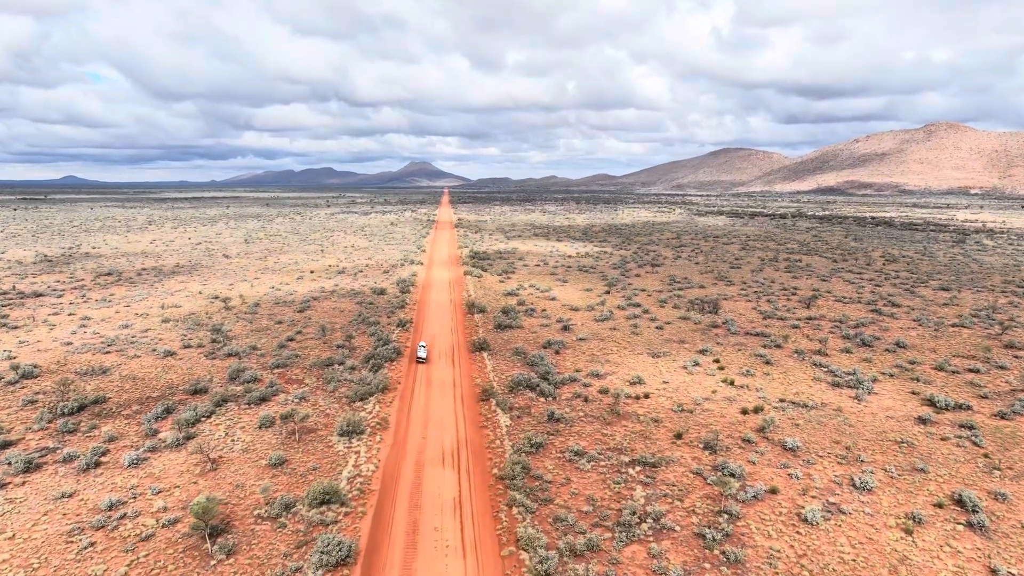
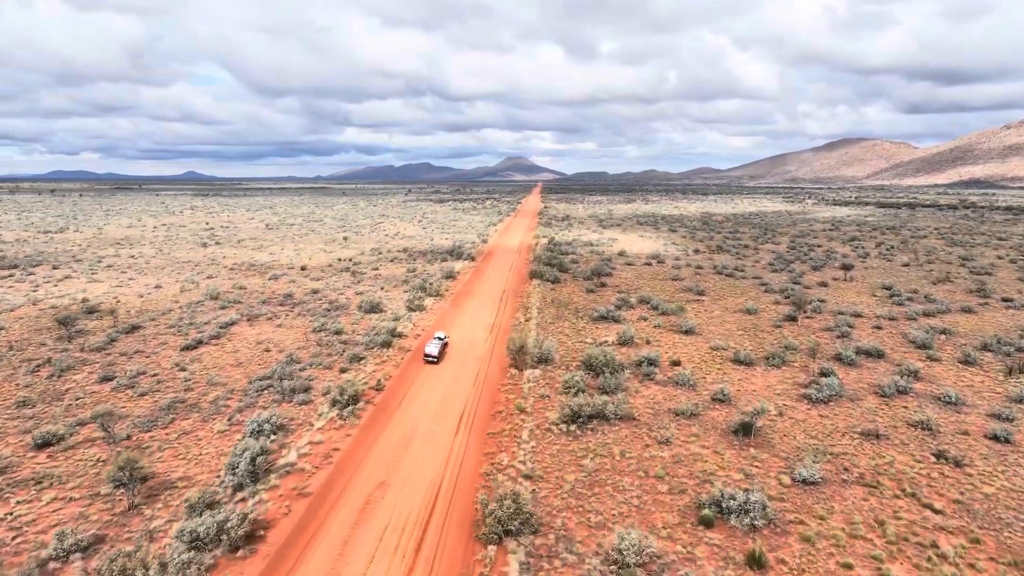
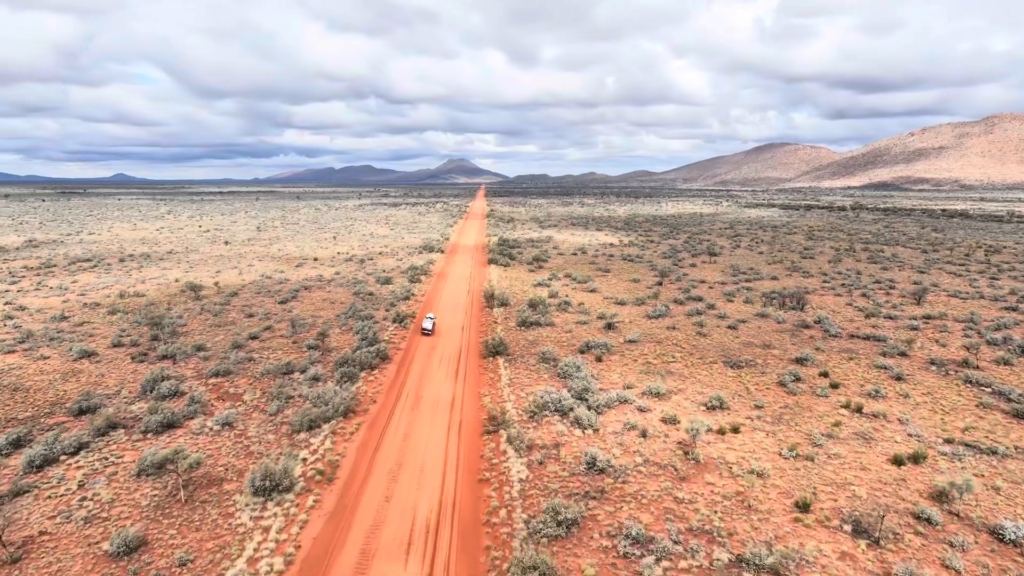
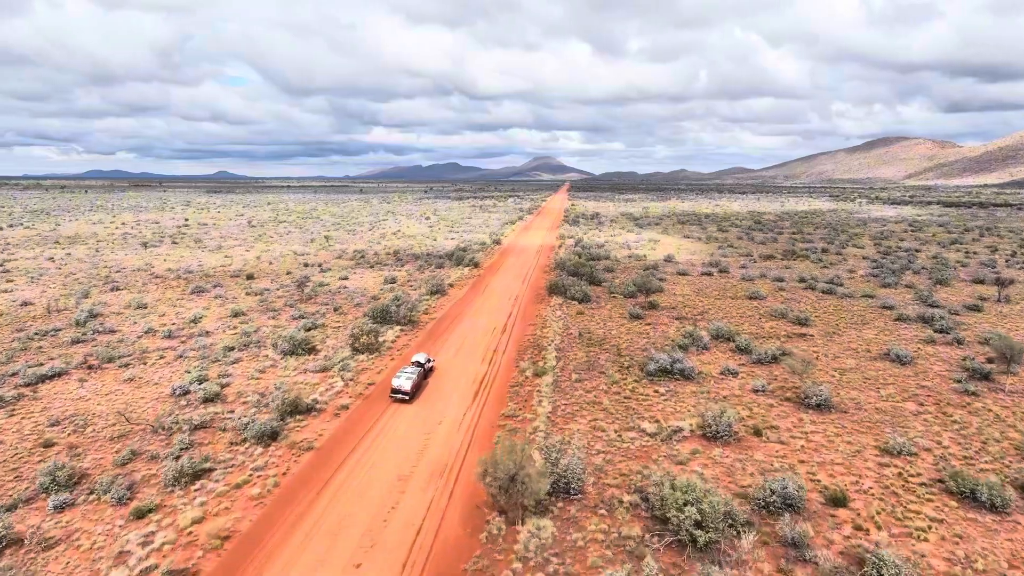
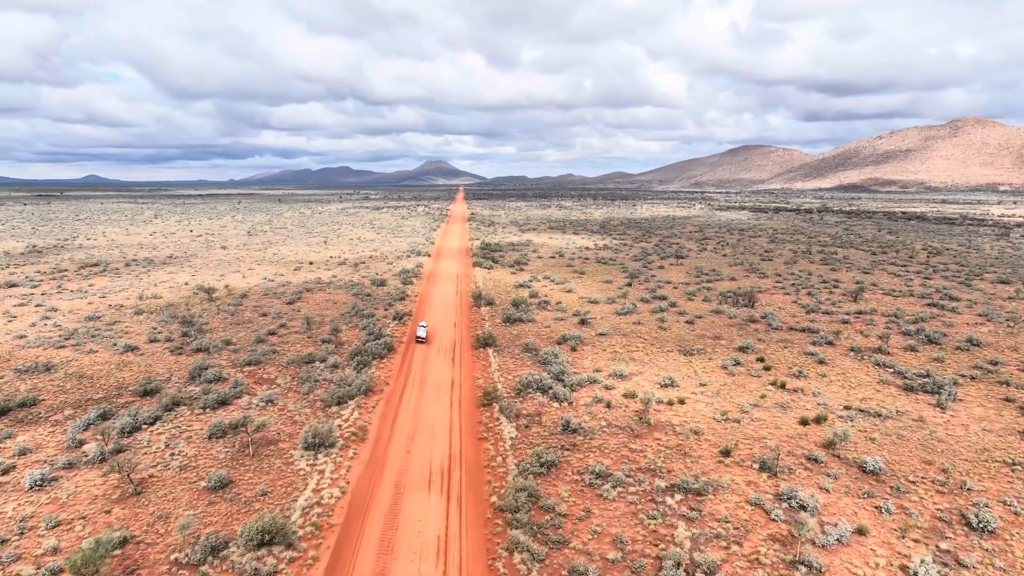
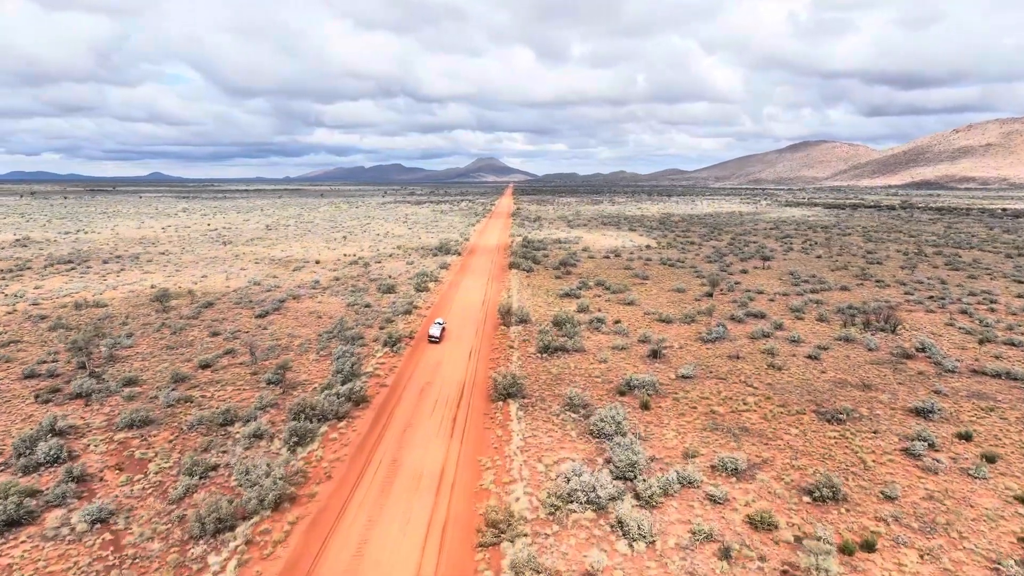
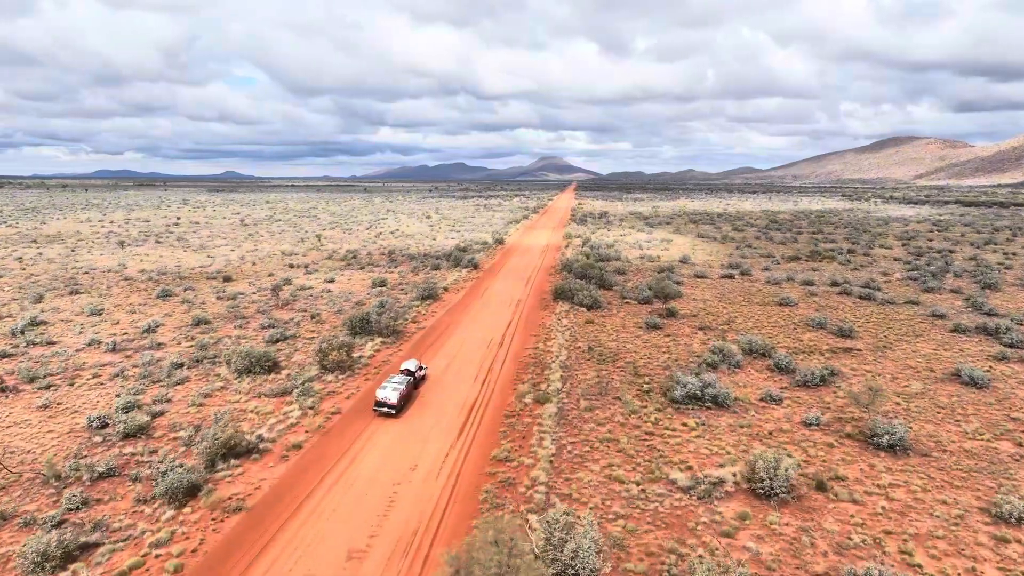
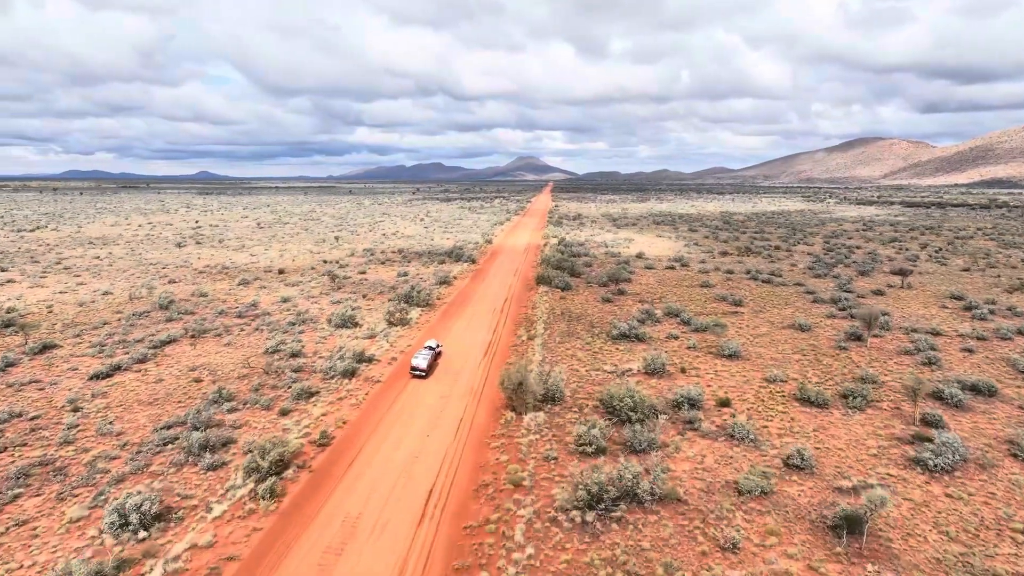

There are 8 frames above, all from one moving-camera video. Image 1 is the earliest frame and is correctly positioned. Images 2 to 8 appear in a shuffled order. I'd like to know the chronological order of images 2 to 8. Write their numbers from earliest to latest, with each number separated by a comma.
5, 3, 6, 2, 8, 4, 7
